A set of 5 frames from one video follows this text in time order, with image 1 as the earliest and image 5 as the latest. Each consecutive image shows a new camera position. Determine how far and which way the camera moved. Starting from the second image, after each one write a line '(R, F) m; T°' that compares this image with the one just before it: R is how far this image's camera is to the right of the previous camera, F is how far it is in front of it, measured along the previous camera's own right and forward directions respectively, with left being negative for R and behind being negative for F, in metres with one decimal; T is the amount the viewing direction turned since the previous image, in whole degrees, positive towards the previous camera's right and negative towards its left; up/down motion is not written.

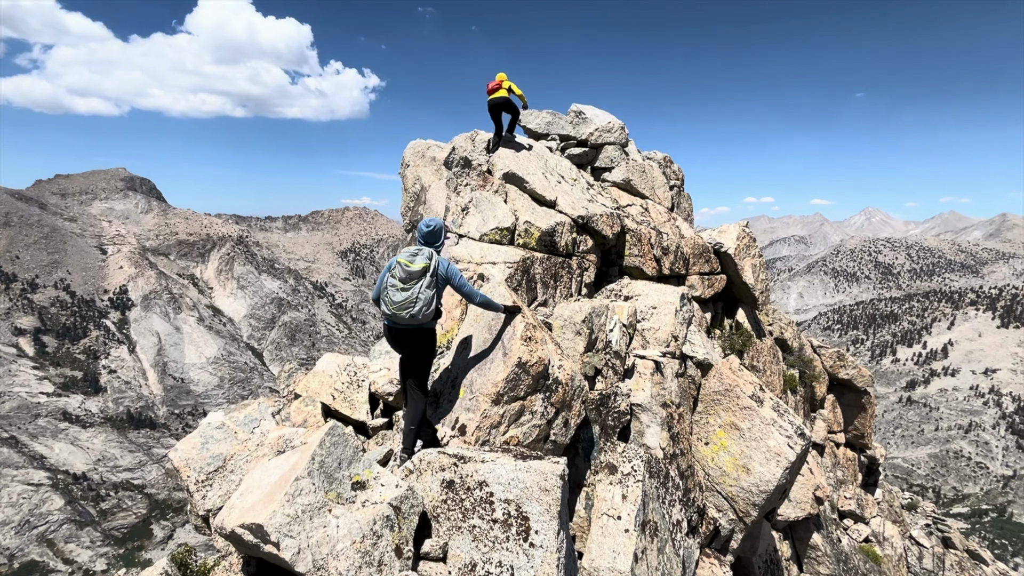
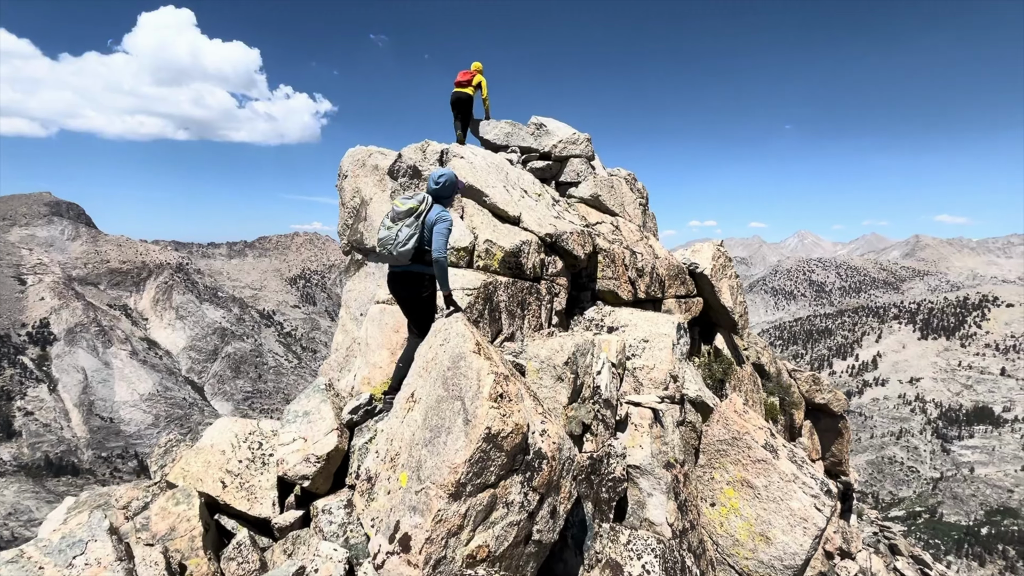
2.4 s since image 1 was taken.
(-0.1, +2.6) m; +5°
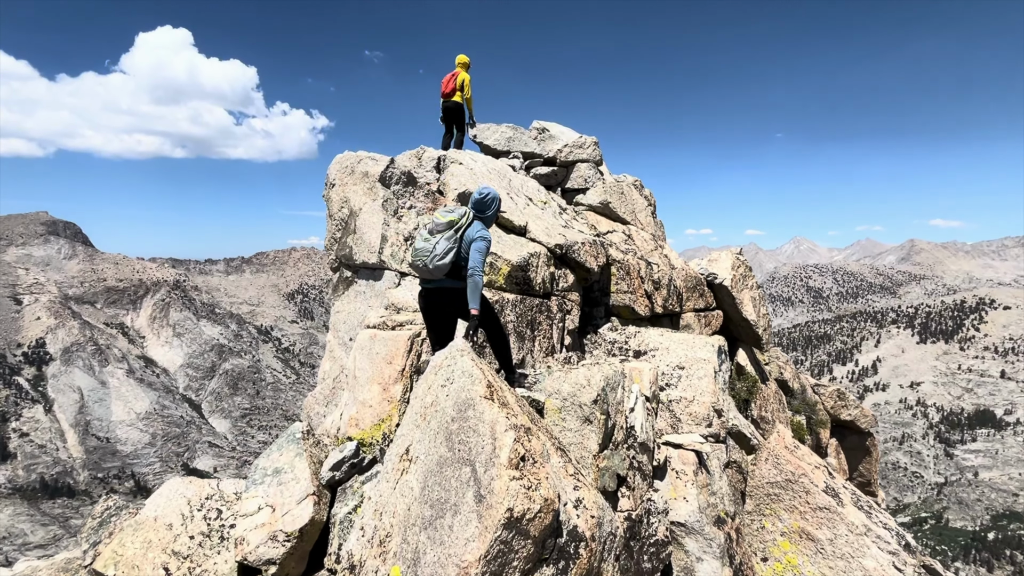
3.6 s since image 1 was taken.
(-0.3, +1.6) m; 0°
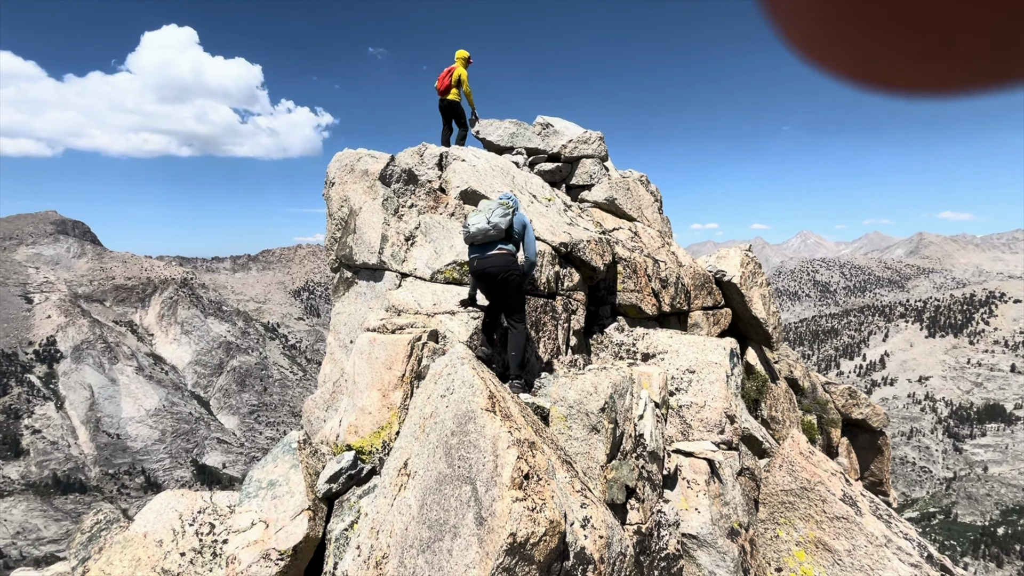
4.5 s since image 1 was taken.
(0.0, +0.3) m; -1°
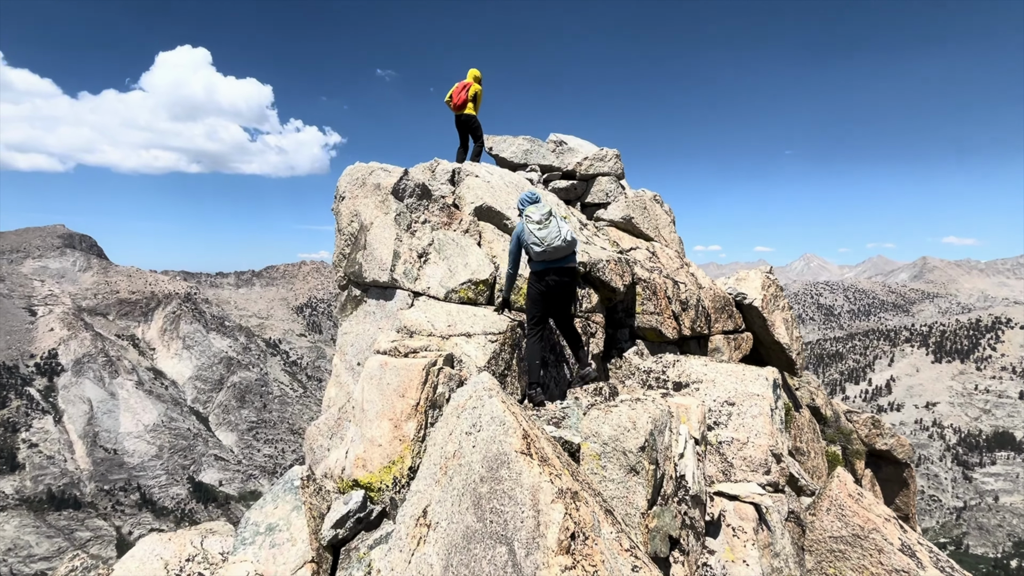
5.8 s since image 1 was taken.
(-0.4, +0.7) m; 0°
